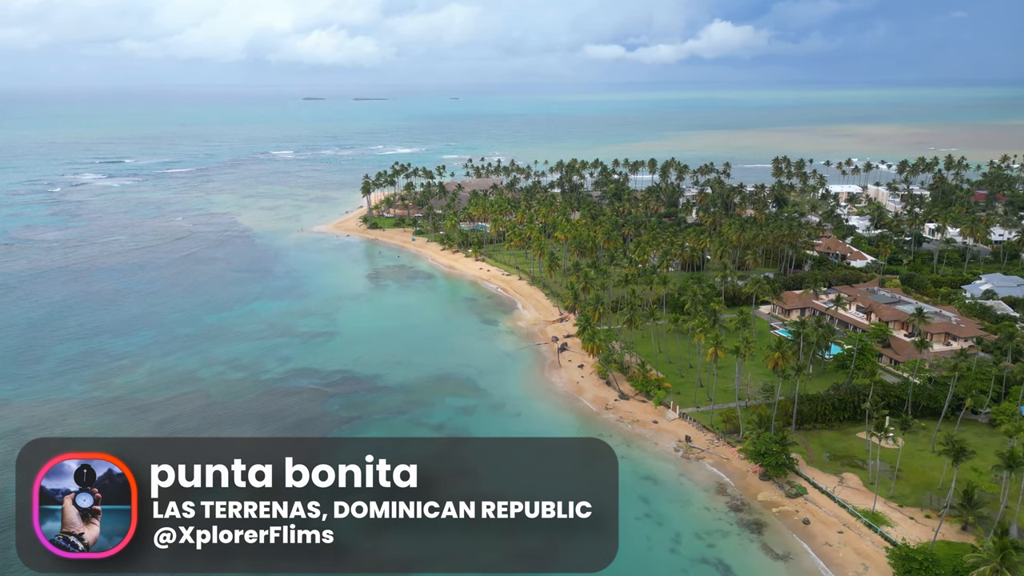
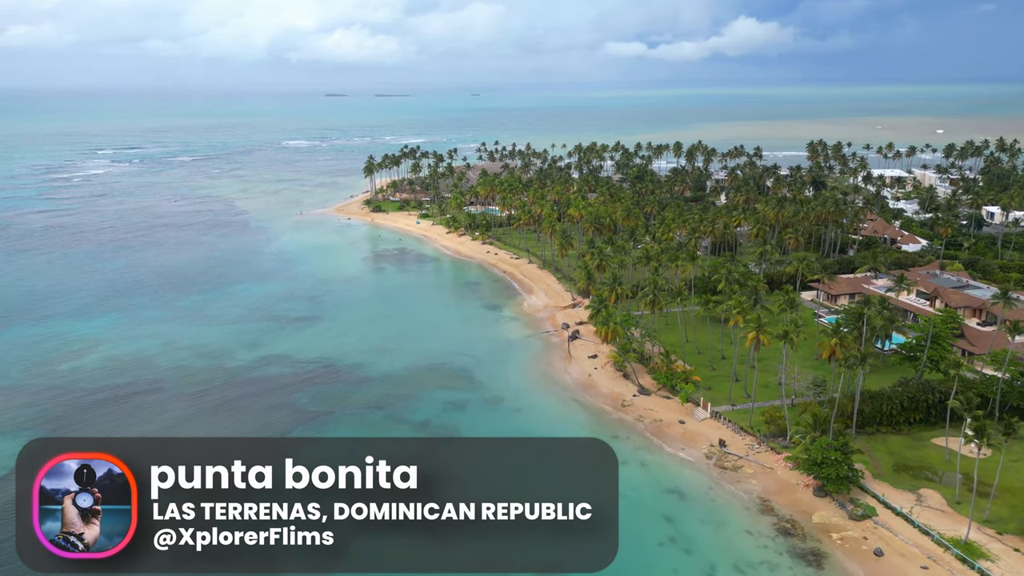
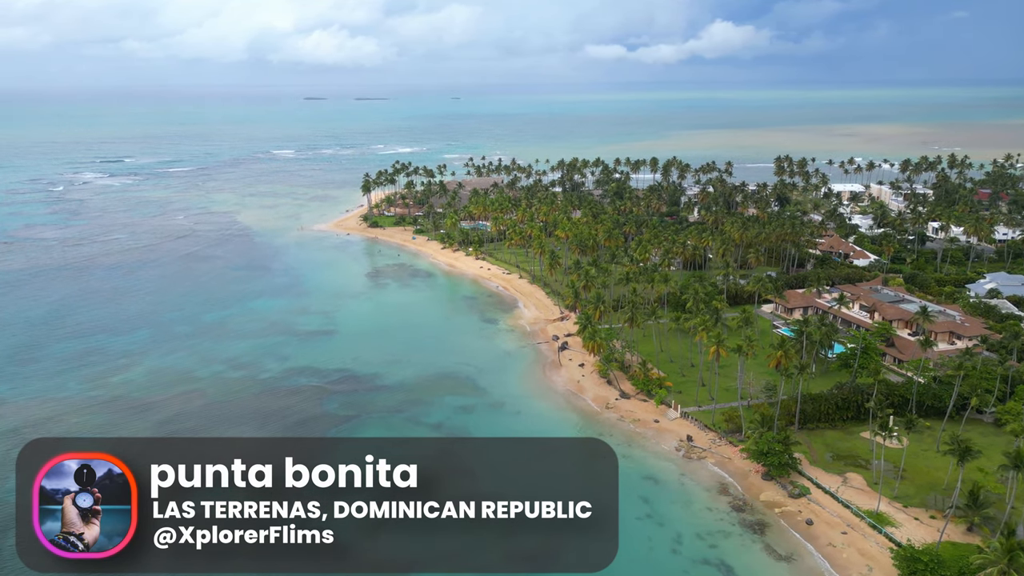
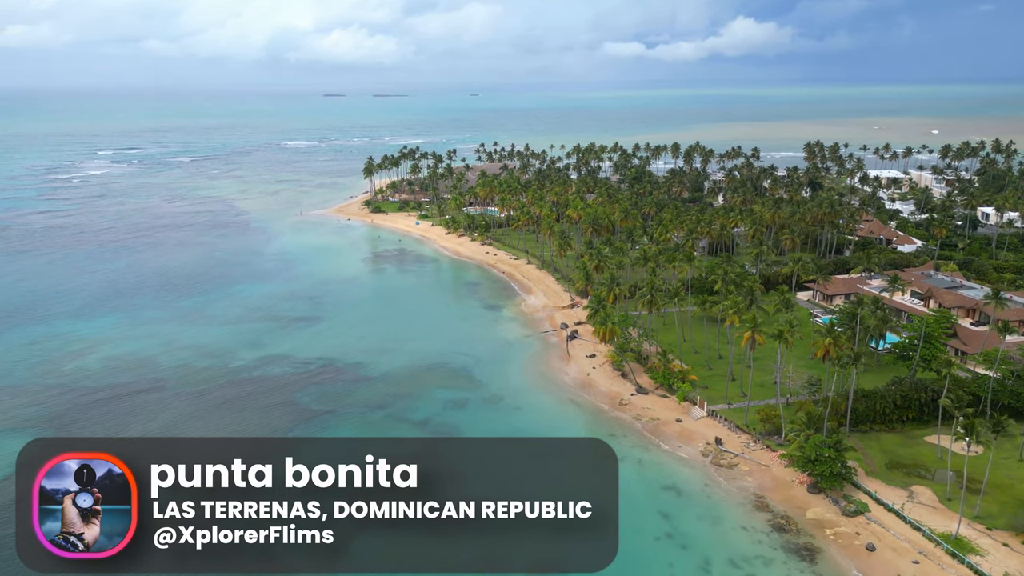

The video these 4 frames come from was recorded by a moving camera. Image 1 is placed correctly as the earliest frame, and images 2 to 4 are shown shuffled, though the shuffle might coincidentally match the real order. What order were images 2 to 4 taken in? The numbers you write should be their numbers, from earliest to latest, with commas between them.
3, 4, 2
